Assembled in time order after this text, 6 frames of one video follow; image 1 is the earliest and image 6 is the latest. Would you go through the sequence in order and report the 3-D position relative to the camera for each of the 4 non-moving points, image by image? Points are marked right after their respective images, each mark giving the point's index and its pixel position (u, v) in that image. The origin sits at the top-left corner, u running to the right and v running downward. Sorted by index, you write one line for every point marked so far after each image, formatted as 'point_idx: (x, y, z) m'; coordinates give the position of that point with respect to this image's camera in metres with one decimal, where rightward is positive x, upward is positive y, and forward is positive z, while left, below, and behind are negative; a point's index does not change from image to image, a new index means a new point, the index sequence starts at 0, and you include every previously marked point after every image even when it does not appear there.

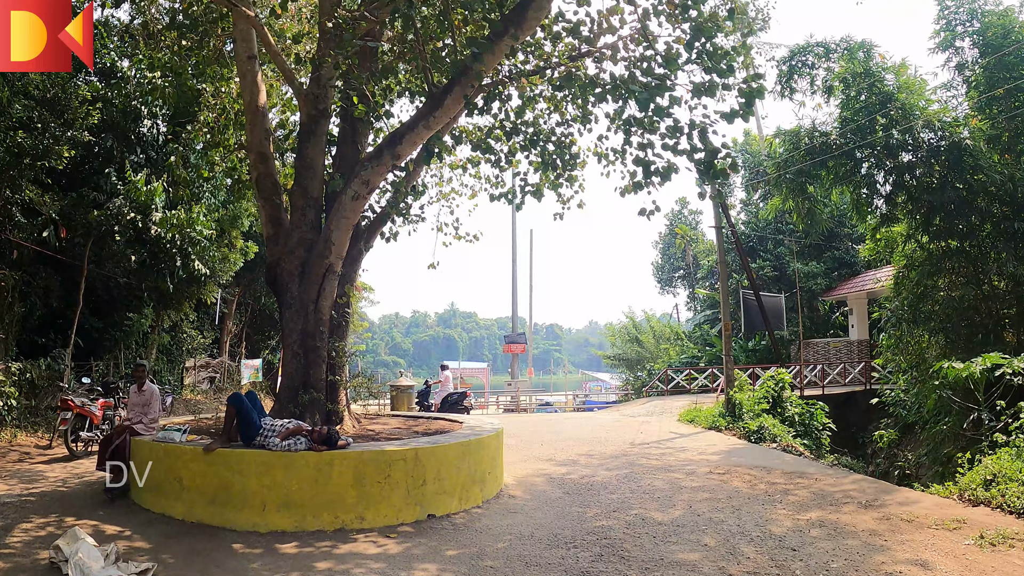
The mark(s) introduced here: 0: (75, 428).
0: (-6.3, -2.0, +9.8) m
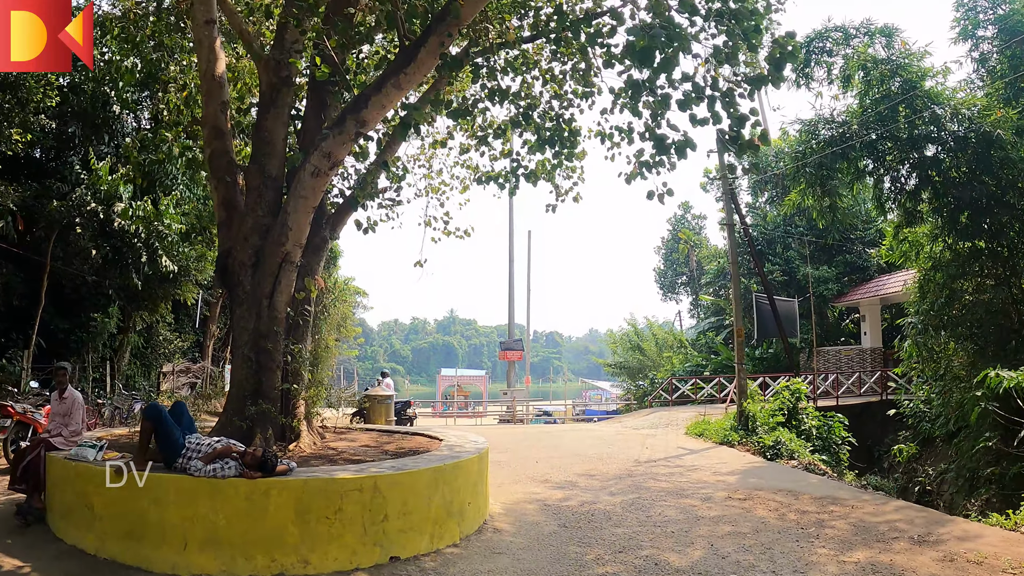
0: (-6.4, -1.9, +8.7) m
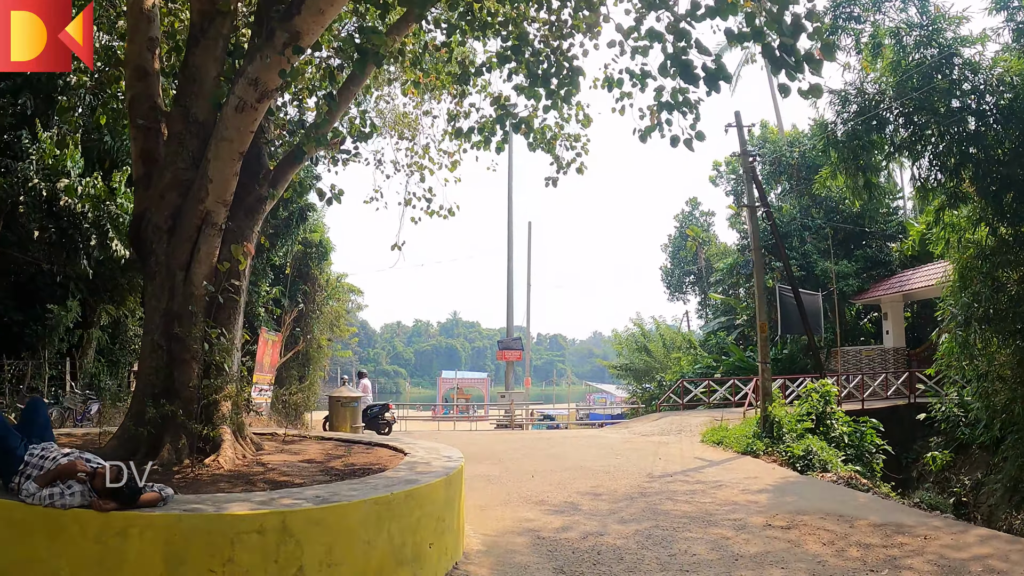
0: (-6.5, -1.7, +7.5) m
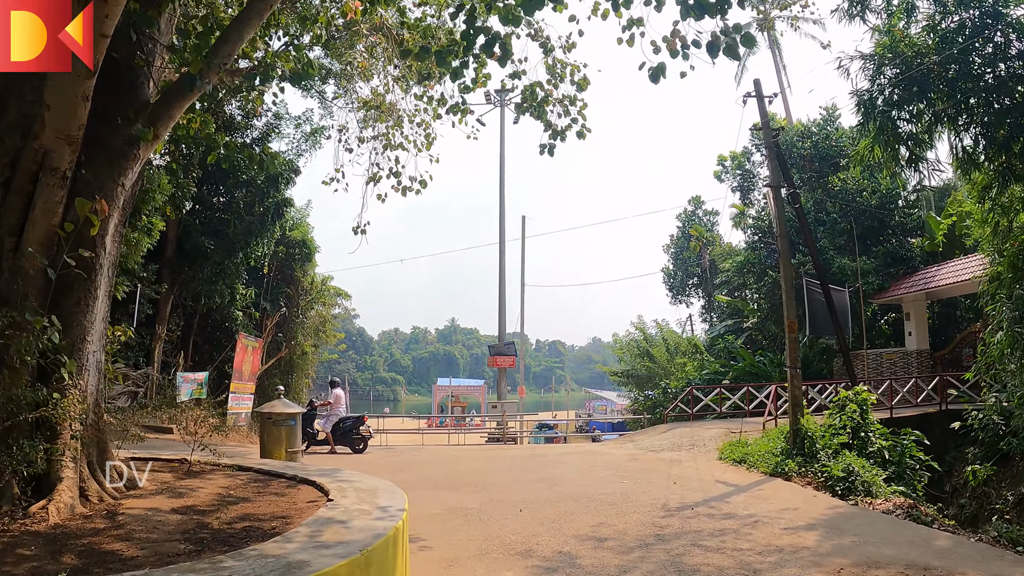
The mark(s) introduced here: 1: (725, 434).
0: (-6.6, -1.7, +6.1) m
1: (+3.5, -2.4, +11.1) m
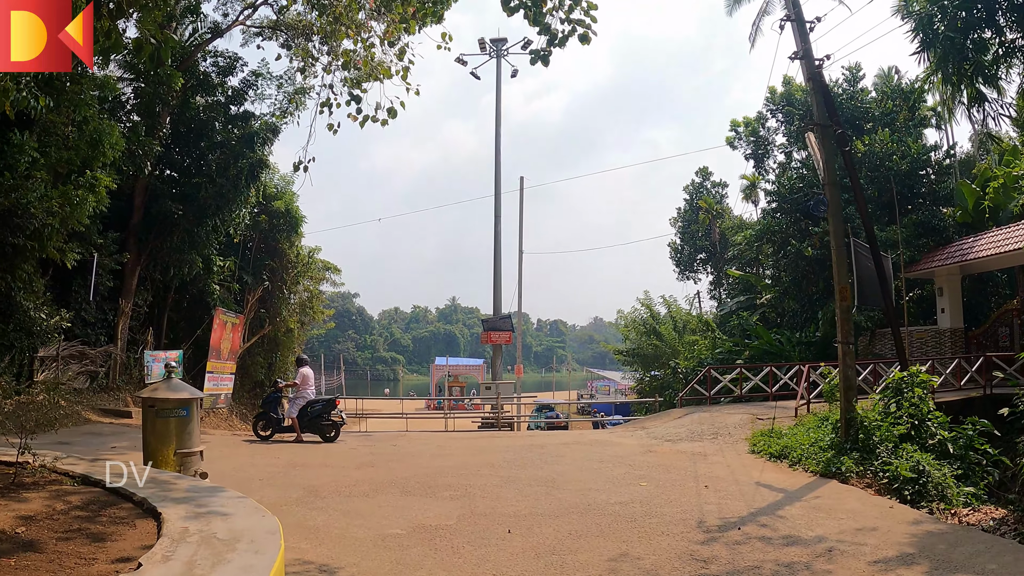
0: (-6.7, -1.3, +4.6) m
1: (+3.4, -1.9, +9.7) m
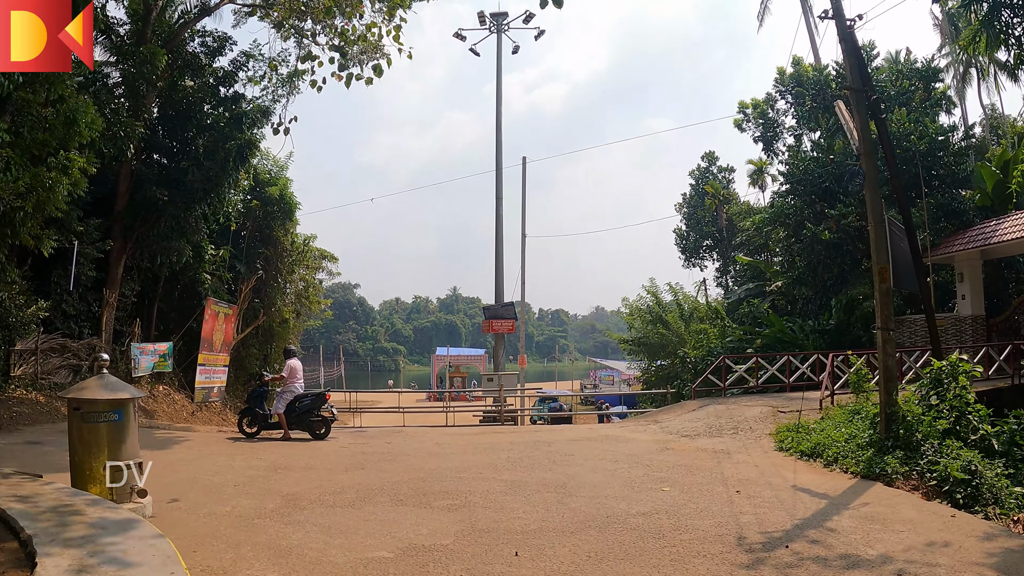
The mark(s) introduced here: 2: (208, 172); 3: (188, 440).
0: (-6.7, -1.2, +4.0) m
1: (+3.5, -1.7, +9.0) m
2: (-6.6, +2.5, +14.7) m
3: (-4.0, -1.9, +8.5) m
